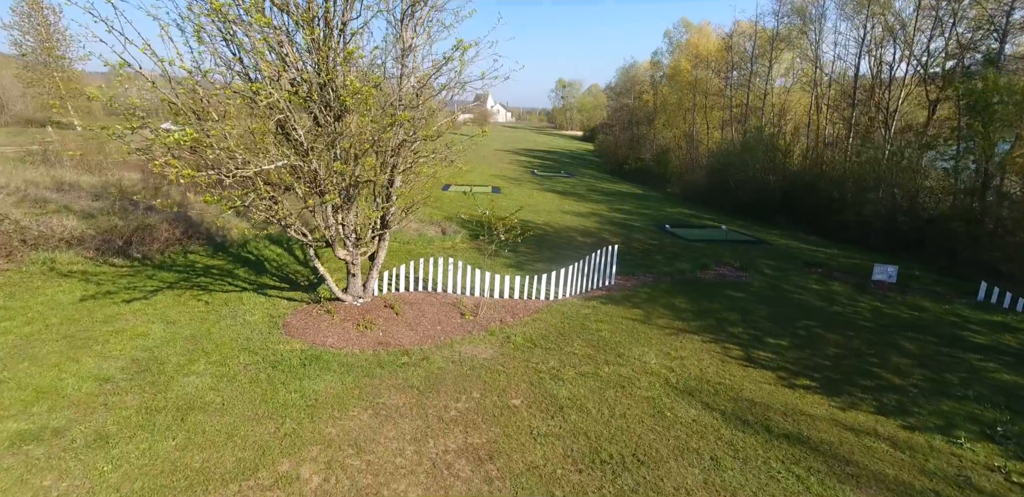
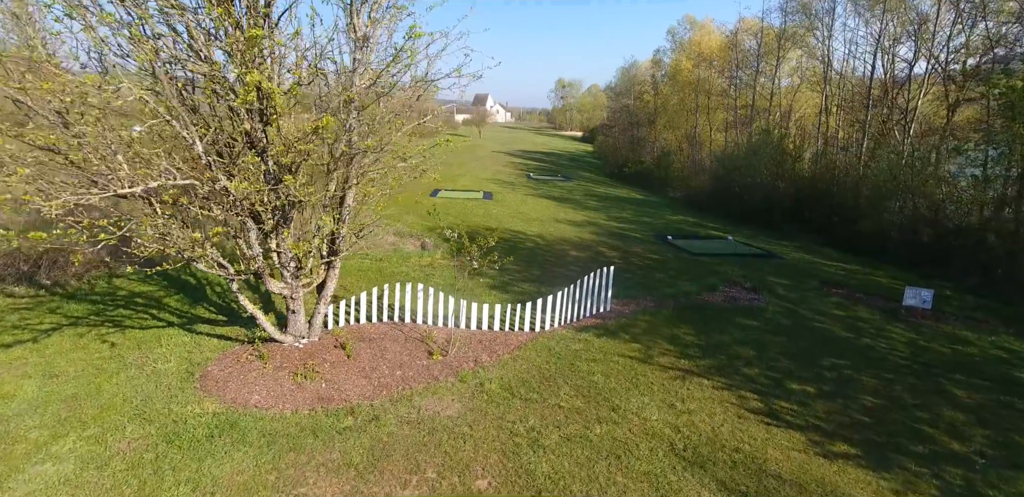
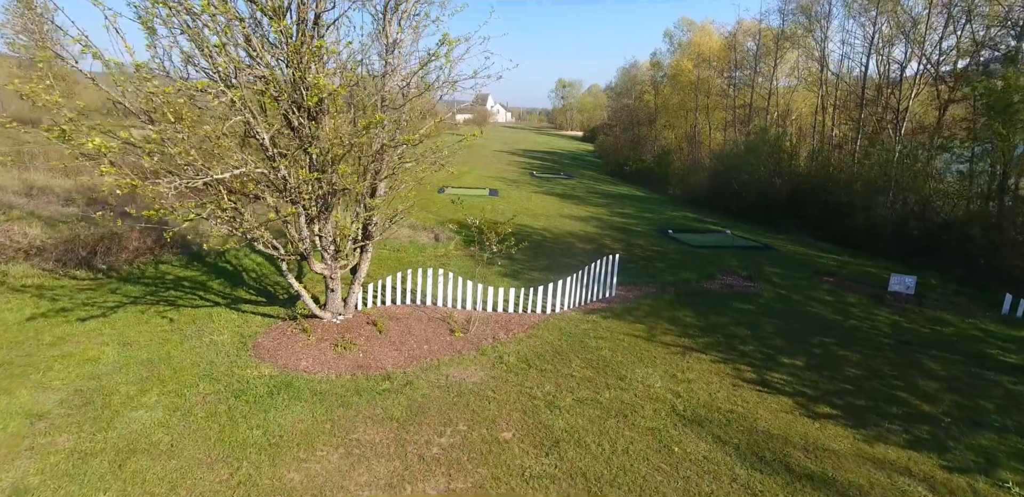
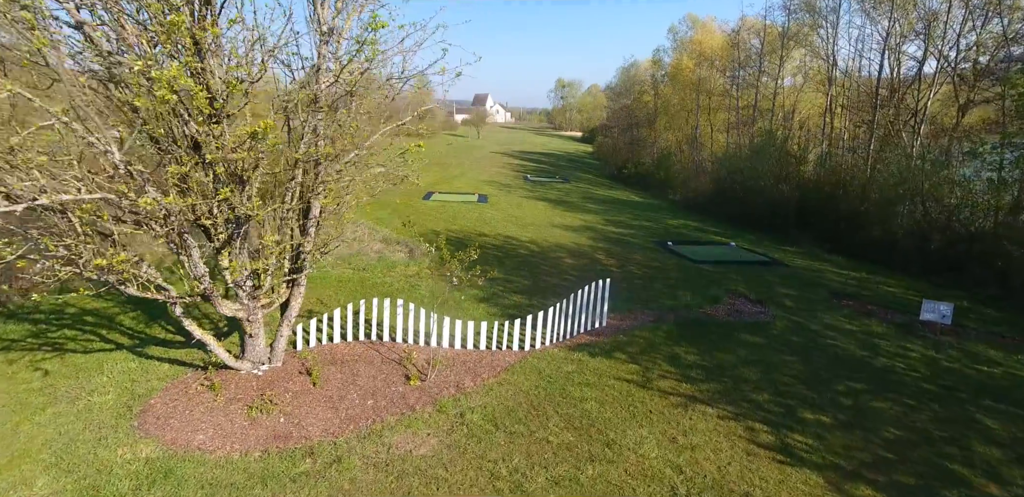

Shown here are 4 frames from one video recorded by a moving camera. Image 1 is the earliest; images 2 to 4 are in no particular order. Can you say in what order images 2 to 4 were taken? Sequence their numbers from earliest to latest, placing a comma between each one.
3, 2, 4
